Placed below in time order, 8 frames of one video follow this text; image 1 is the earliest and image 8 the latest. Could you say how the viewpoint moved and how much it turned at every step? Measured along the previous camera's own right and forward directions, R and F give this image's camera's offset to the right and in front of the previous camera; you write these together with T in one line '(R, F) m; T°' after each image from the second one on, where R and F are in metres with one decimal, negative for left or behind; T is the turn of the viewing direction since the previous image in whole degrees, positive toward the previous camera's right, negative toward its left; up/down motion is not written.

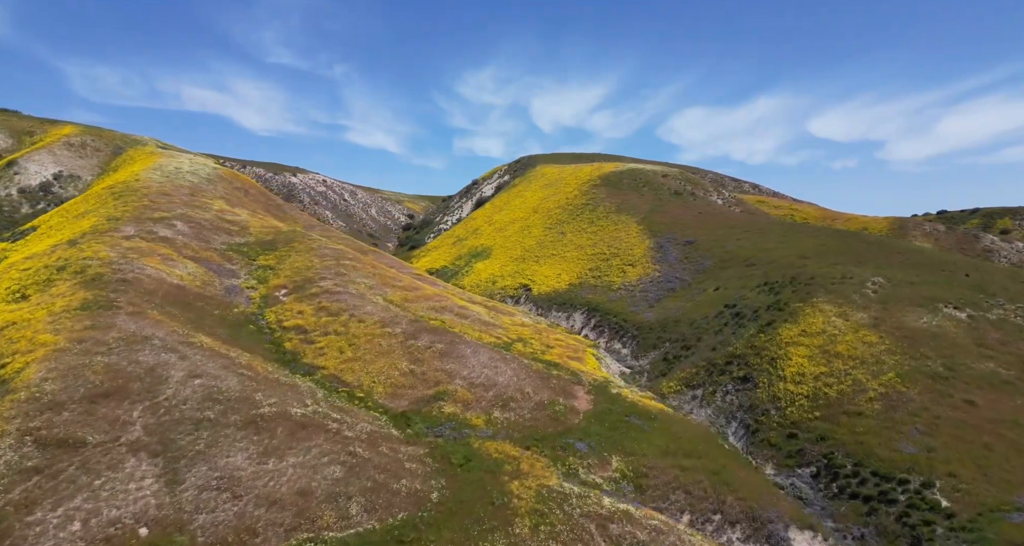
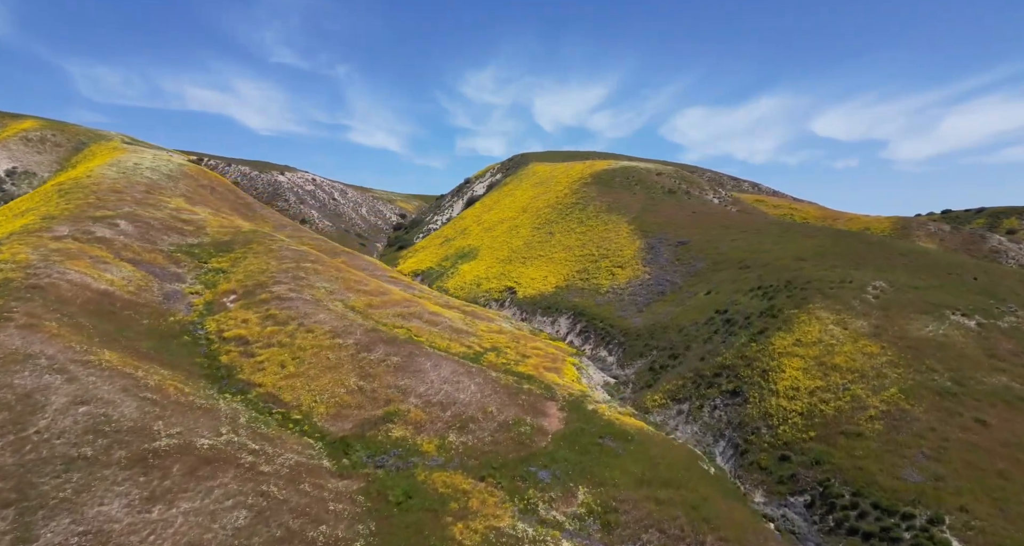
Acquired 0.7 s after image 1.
(+2.2, +3.8) m; 0°
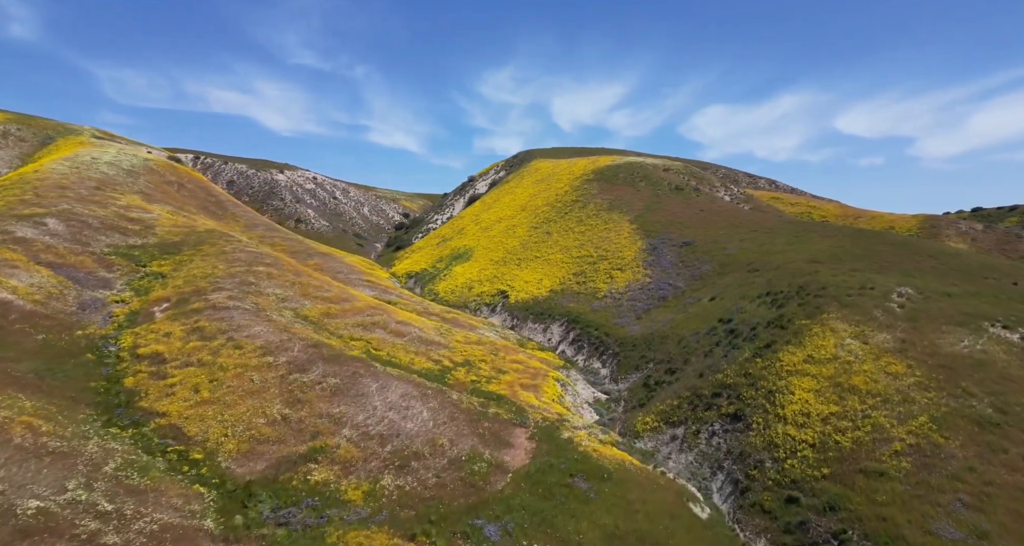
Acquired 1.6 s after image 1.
(+3.0, +5.5) m; -1°
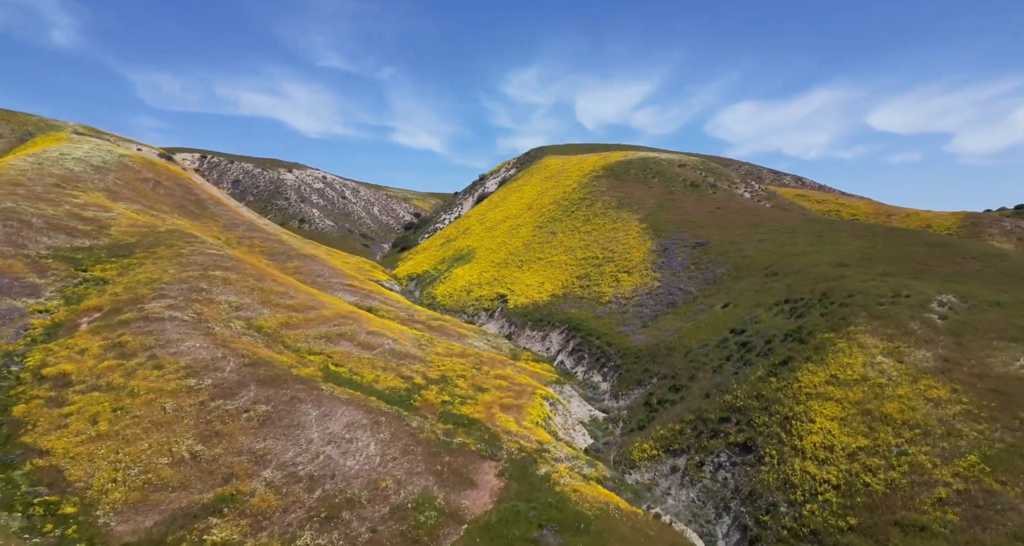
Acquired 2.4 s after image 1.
(+2.6, +5.1) m; -2°
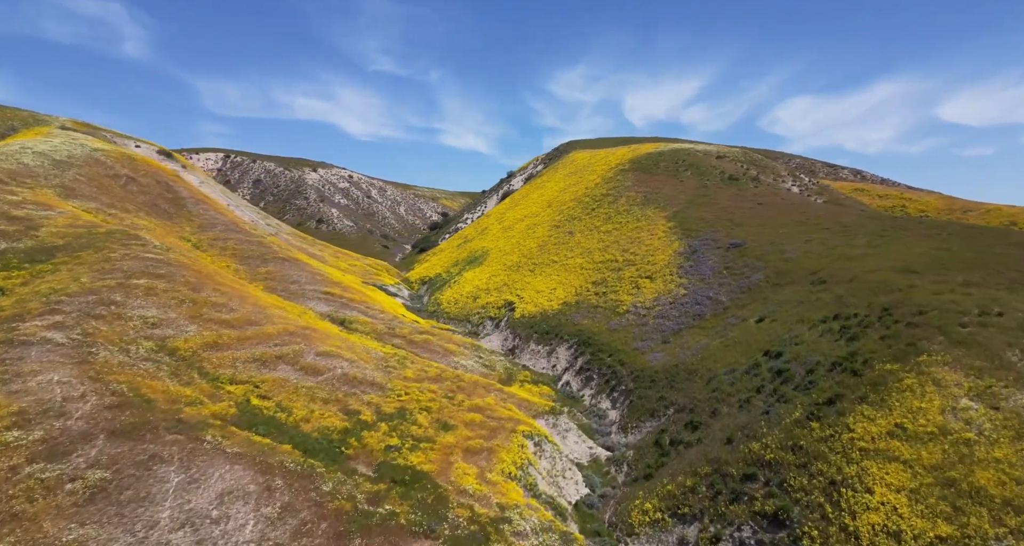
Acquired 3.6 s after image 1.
(+3.8, +7.9) m; -4°
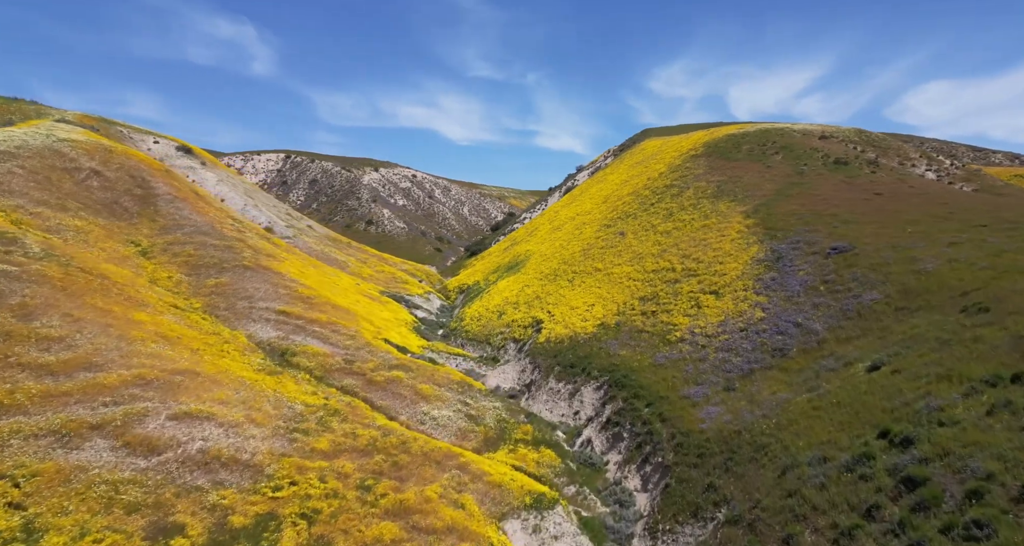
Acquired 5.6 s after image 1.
(+5.7, +13.9) m; -9°
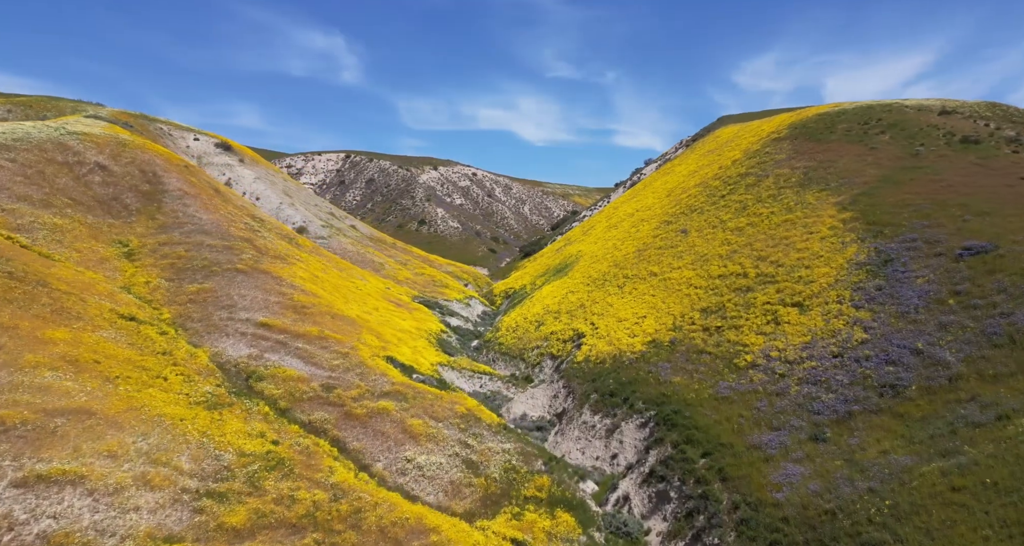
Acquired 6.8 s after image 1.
(+2.9, +8.3) m; -7°
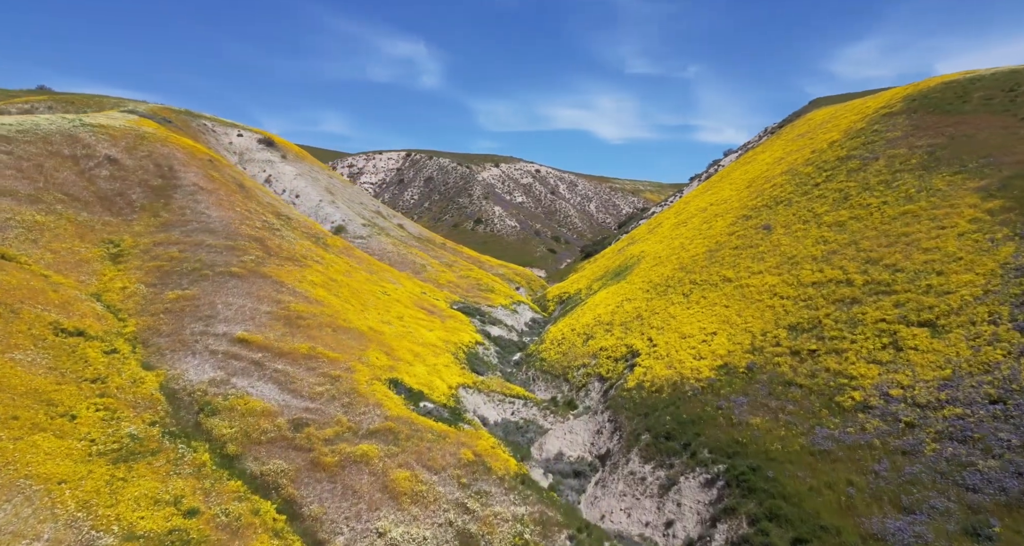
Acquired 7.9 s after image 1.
(+2.2, +7.8) m; -7°
